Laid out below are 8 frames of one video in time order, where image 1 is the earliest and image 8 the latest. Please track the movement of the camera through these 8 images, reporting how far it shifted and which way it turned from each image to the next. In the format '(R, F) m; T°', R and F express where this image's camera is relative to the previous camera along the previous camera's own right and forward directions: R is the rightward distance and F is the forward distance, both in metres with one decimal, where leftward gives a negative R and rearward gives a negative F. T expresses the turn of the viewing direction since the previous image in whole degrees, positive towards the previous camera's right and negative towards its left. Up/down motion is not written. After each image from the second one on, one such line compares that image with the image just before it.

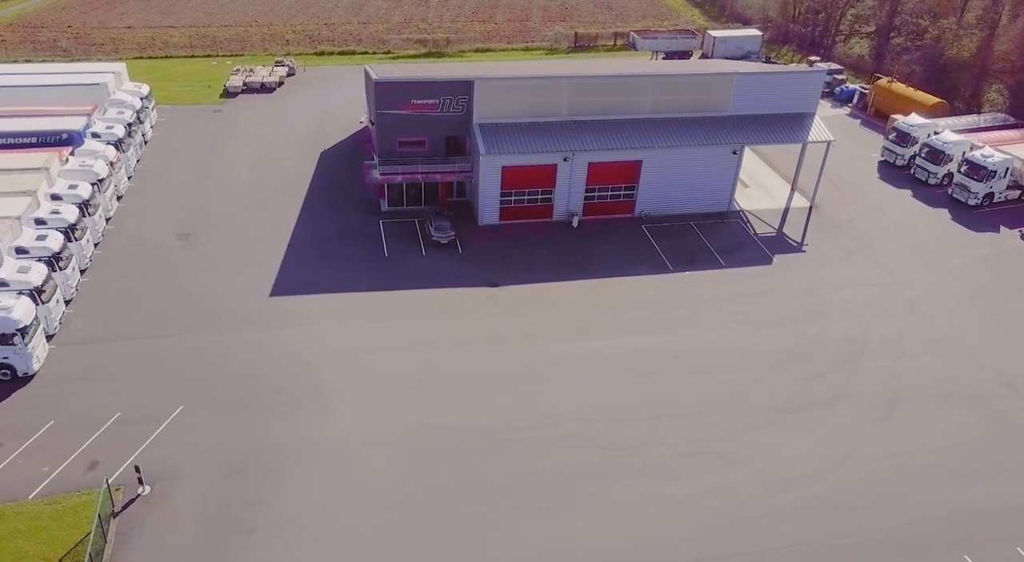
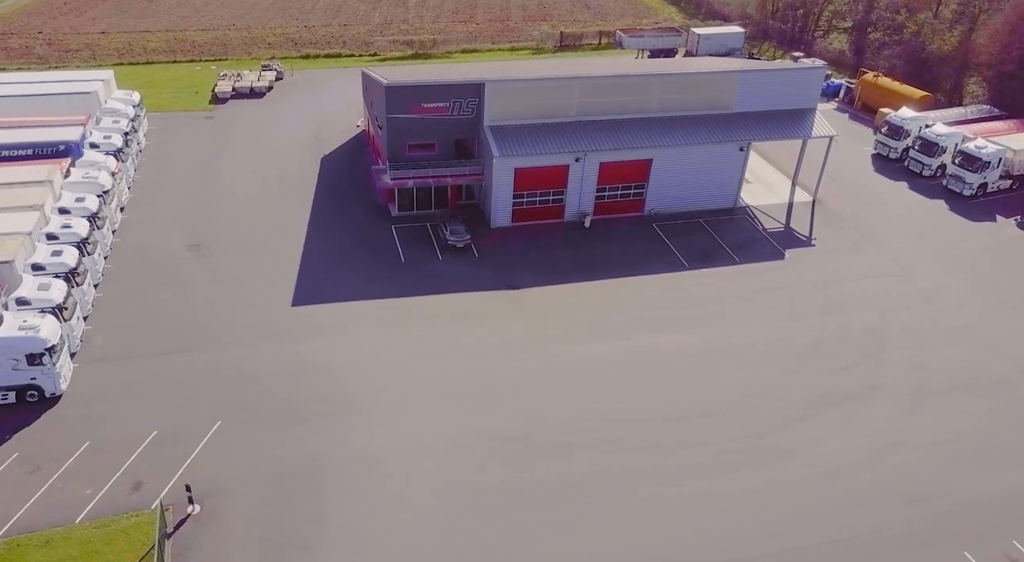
(-2.4, 0.0) m; +3°
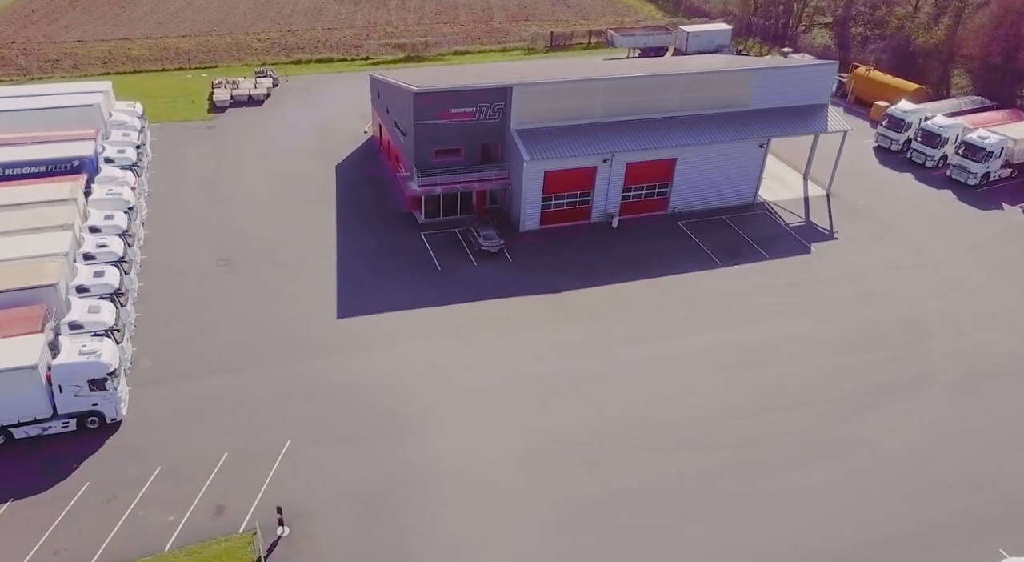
(-3.5, 0.0) m; +3°
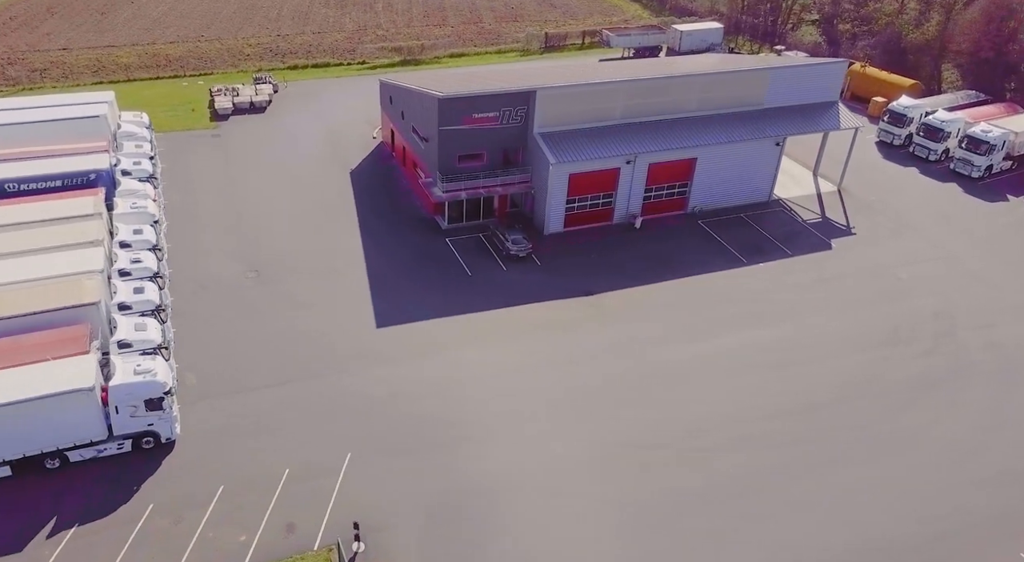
(-2.8, 0.0) m; +2°
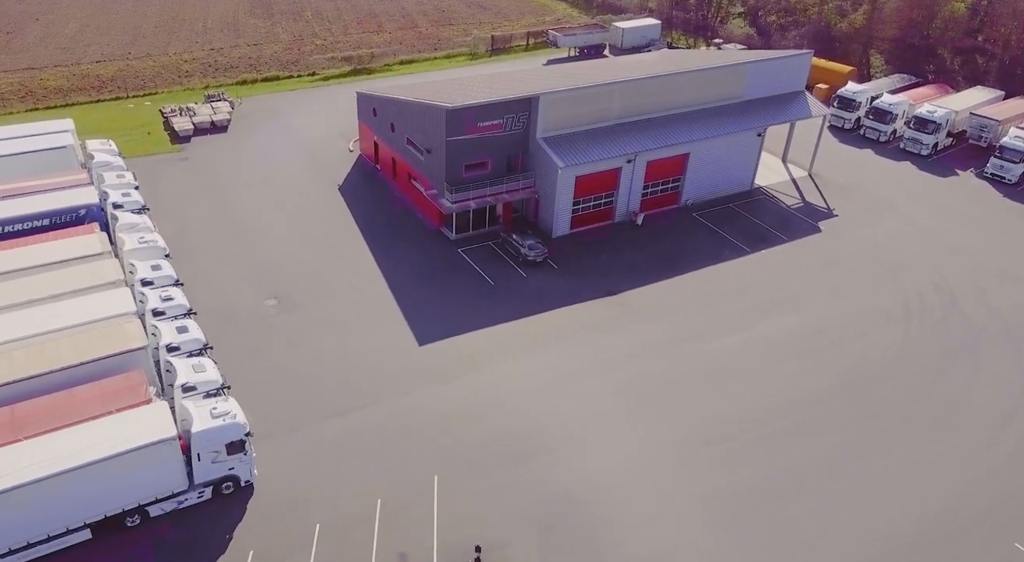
(-5.2, +0.1) m; +7°
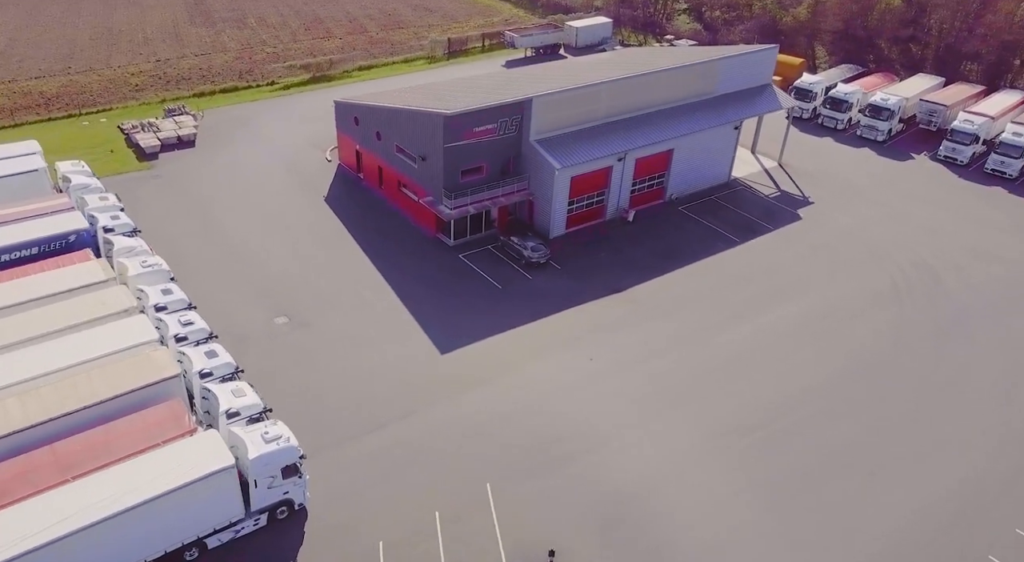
(-3.4, -0.1) m; +5°
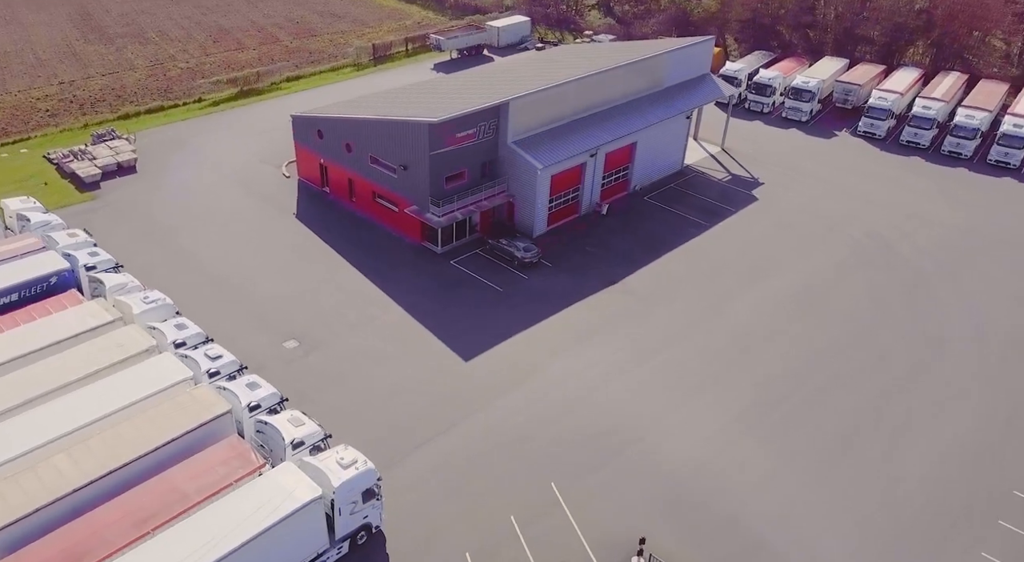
(-4.8, -0.1) m; +8°
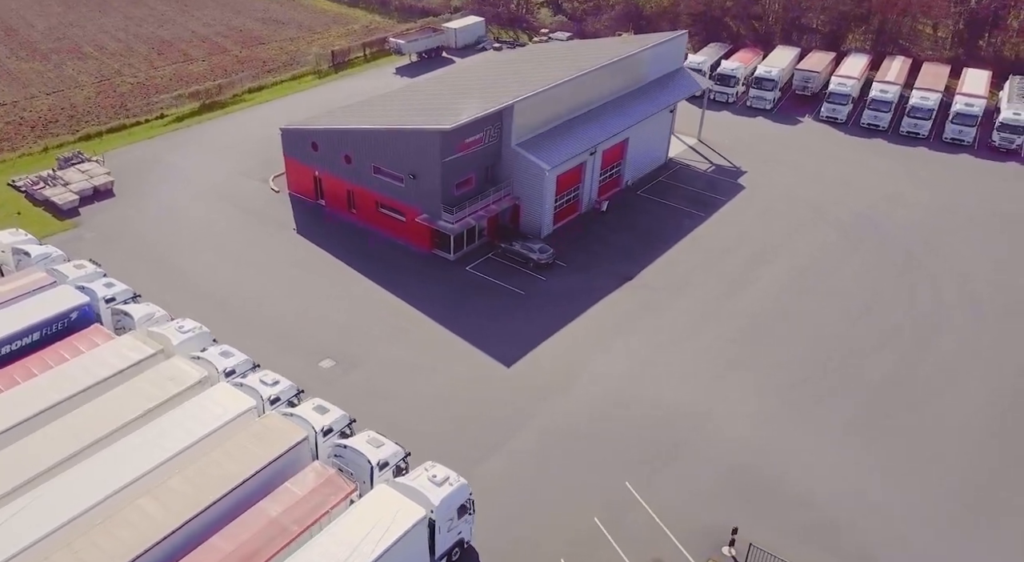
(-4.2, +0.1) m; +6°
